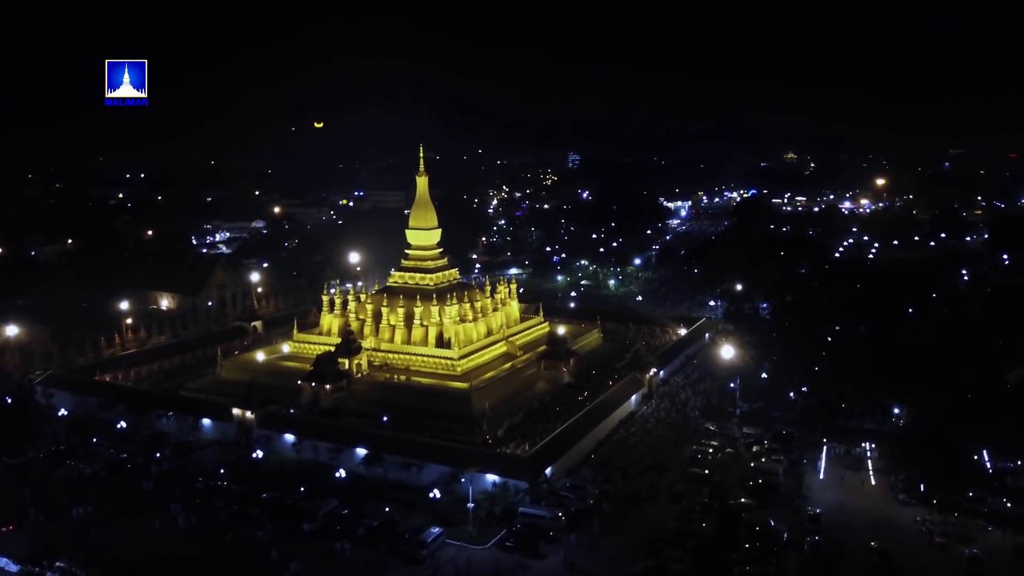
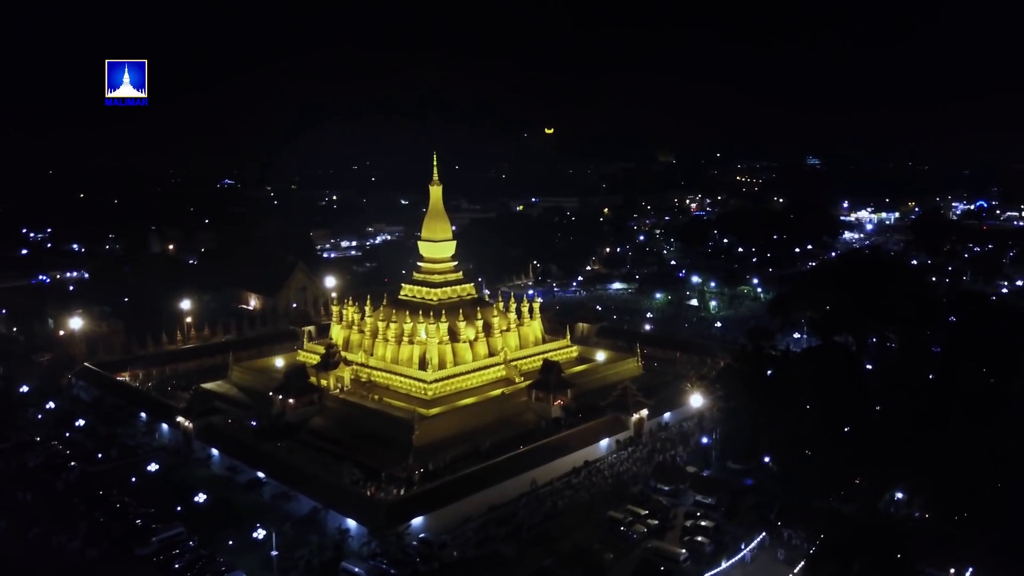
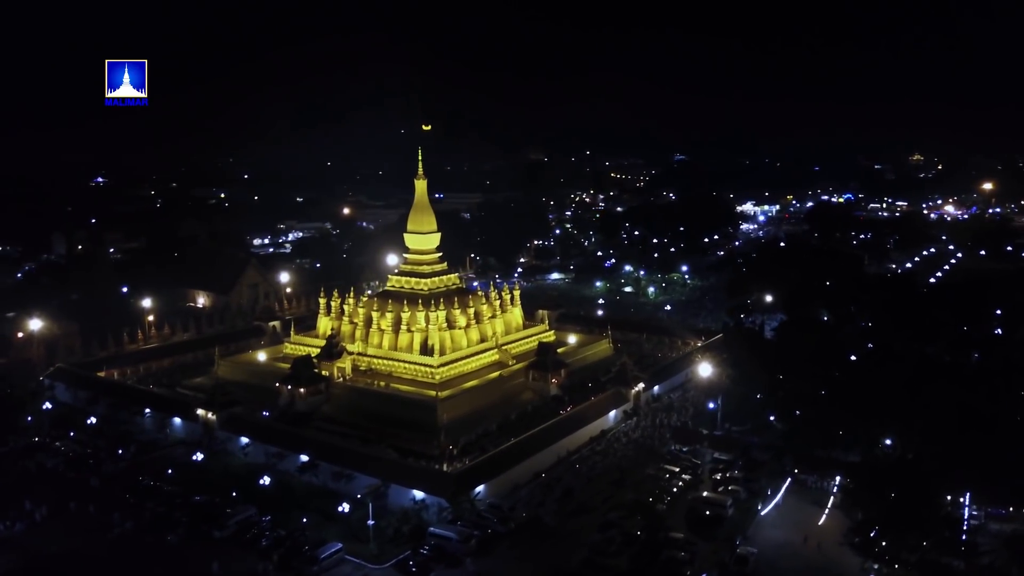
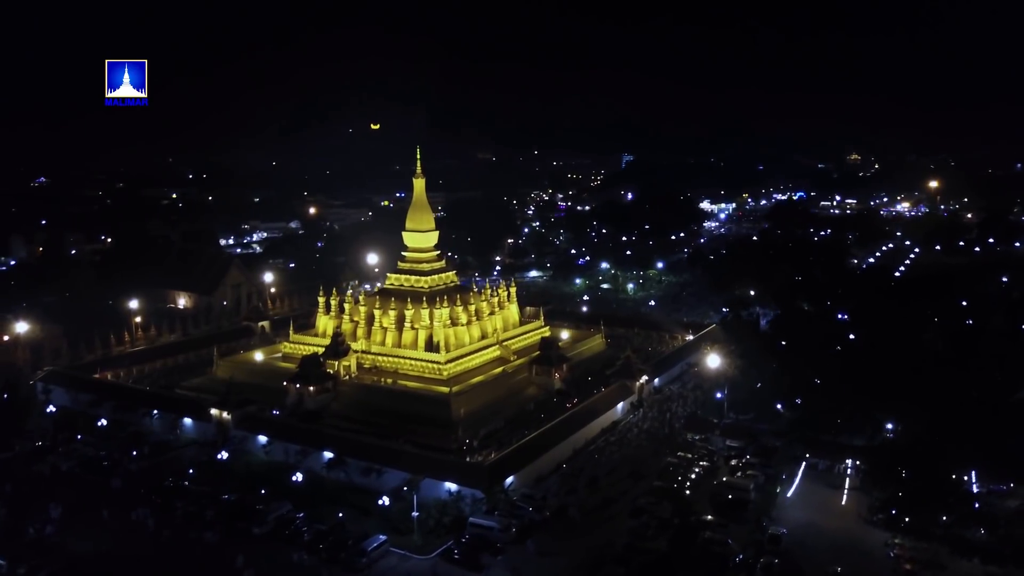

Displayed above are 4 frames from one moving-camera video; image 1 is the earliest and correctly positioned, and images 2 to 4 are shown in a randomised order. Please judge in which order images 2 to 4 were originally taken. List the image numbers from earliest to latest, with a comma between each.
4, 3, 2
